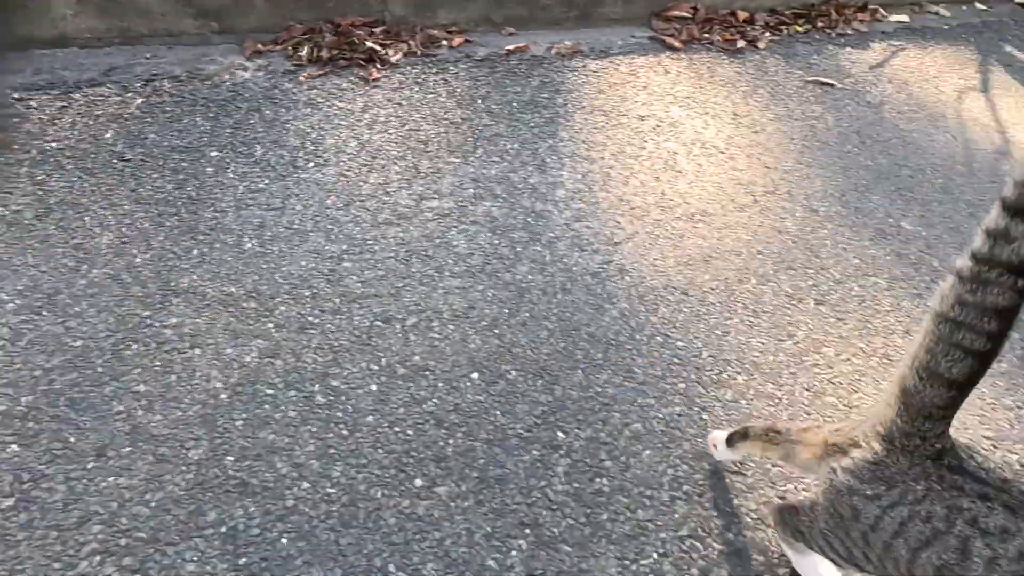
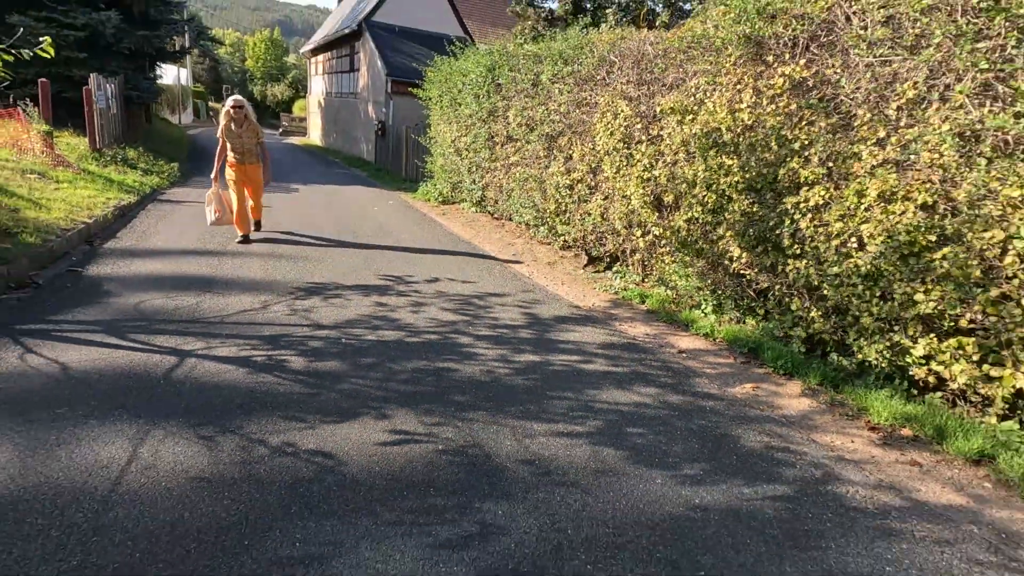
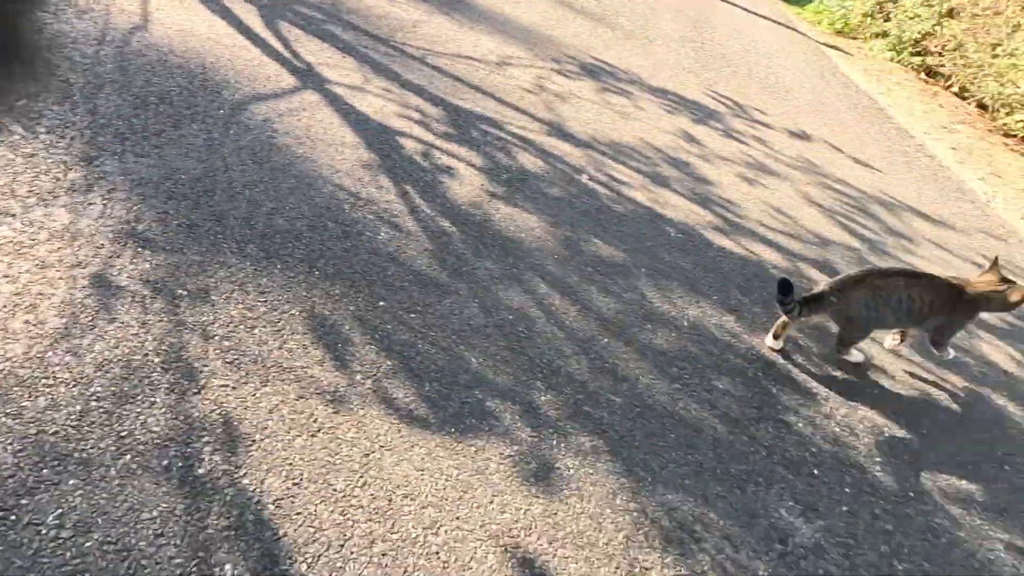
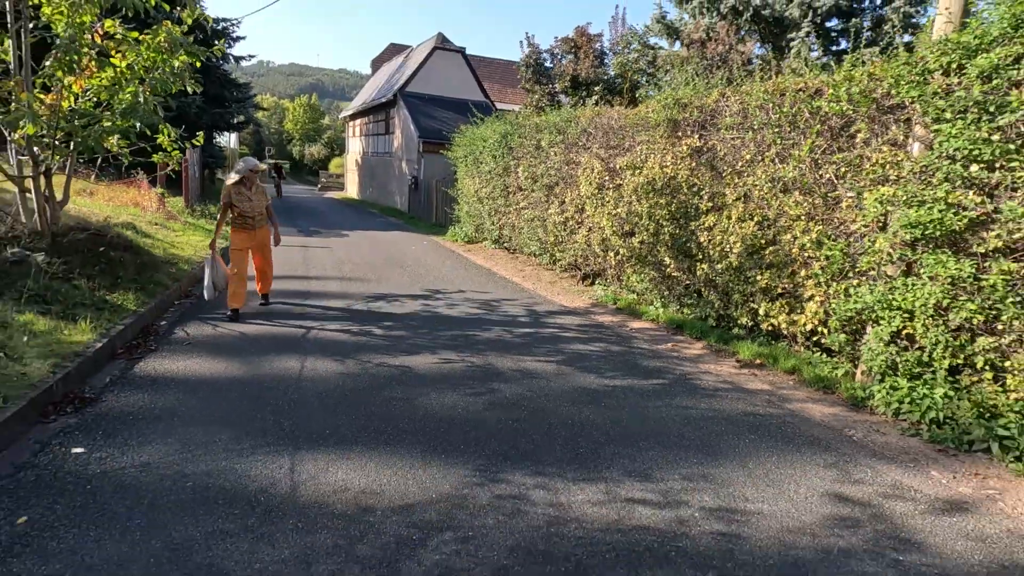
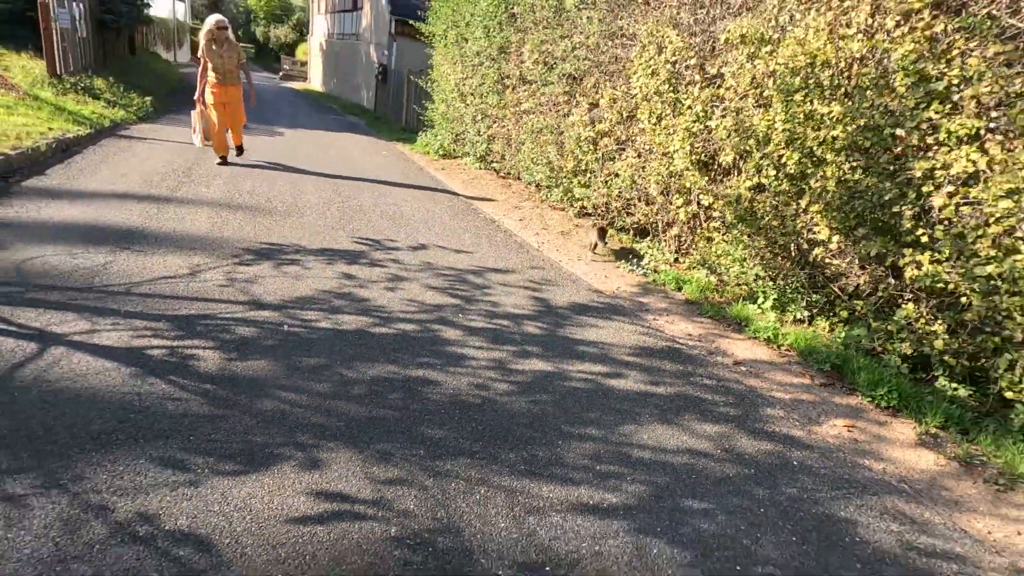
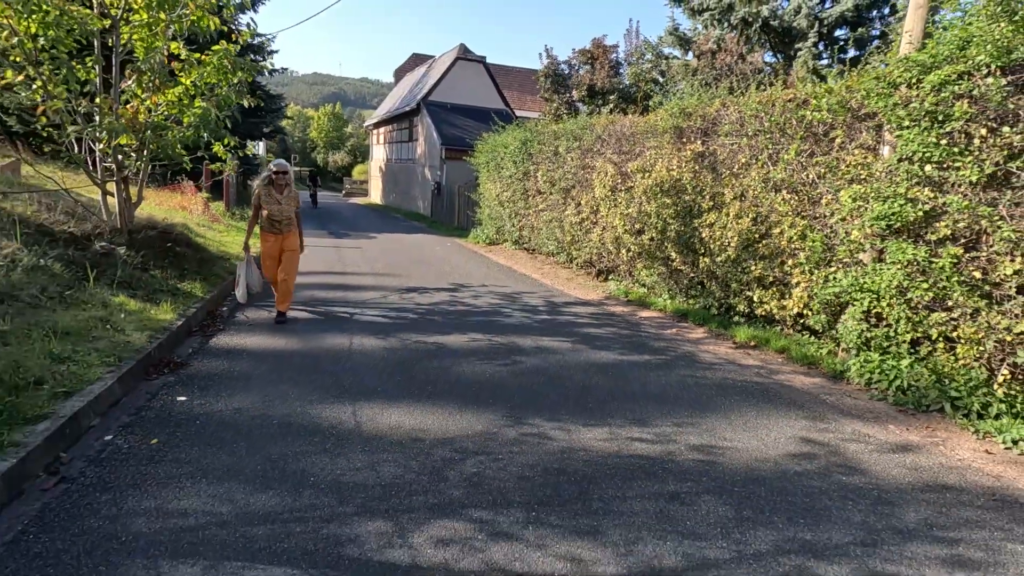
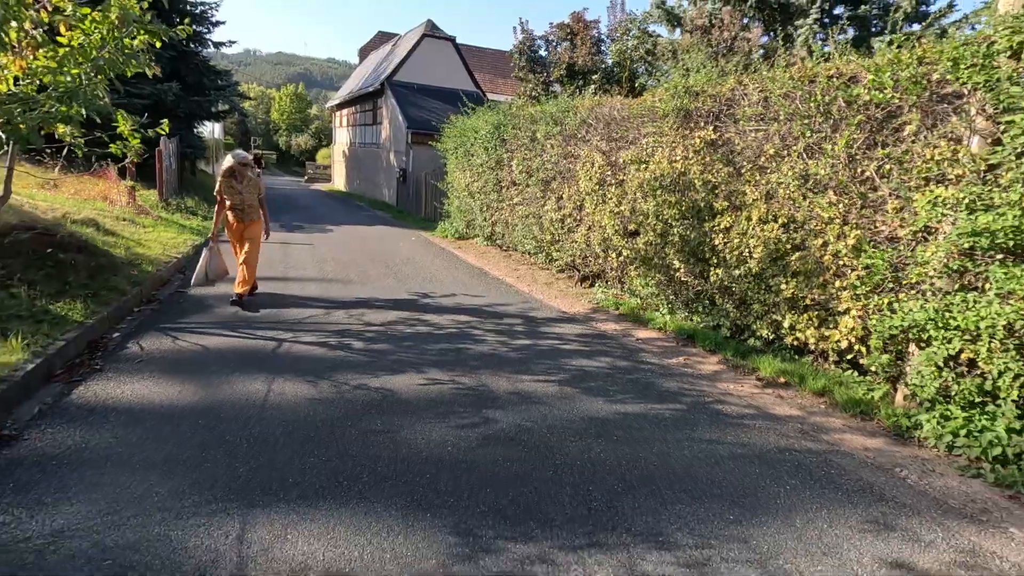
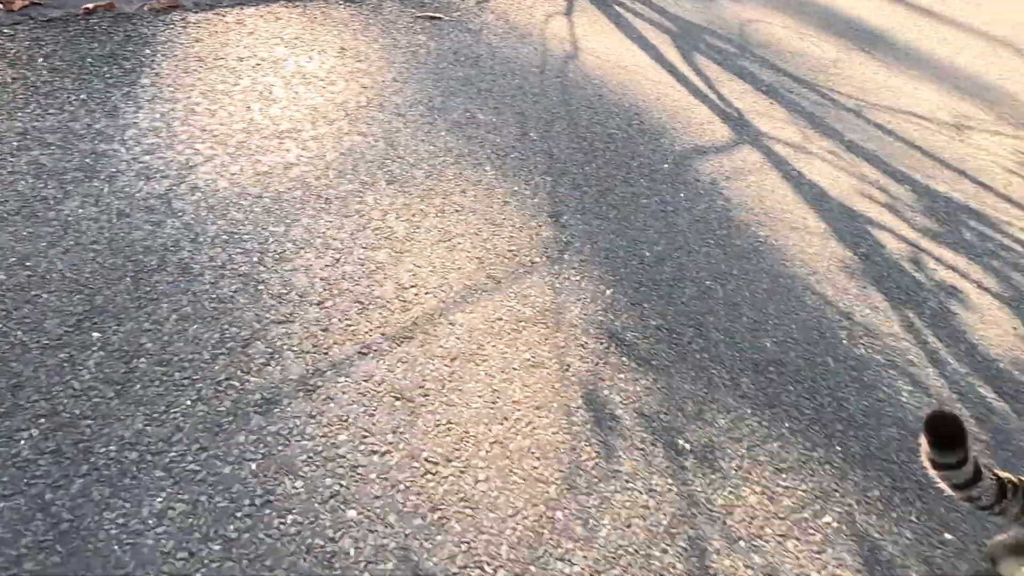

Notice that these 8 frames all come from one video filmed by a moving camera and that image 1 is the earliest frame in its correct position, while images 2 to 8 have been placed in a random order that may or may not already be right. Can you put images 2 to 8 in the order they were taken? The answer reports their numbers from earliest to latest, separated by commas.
8, 3, 5, 2, 7, 4, 6
